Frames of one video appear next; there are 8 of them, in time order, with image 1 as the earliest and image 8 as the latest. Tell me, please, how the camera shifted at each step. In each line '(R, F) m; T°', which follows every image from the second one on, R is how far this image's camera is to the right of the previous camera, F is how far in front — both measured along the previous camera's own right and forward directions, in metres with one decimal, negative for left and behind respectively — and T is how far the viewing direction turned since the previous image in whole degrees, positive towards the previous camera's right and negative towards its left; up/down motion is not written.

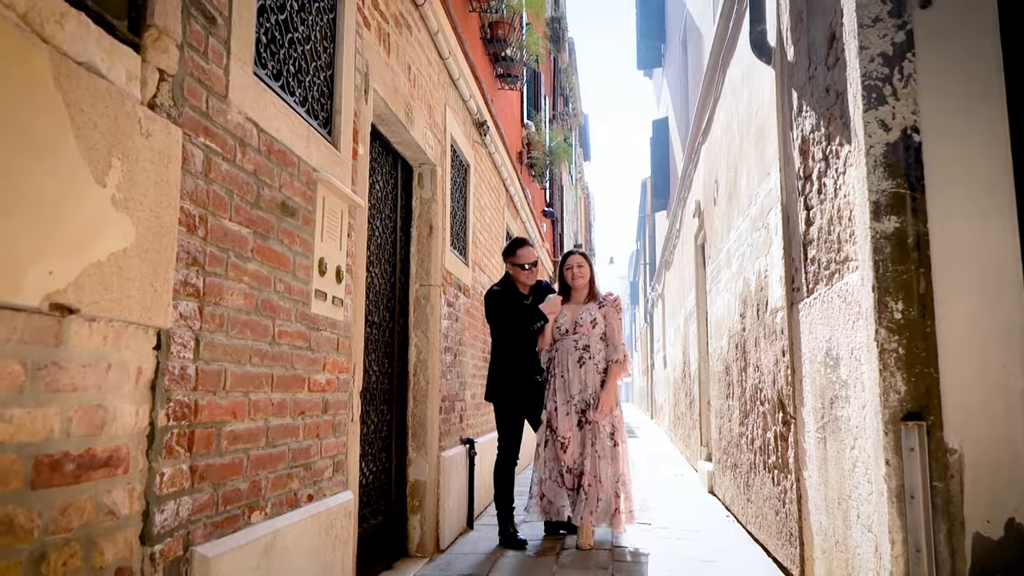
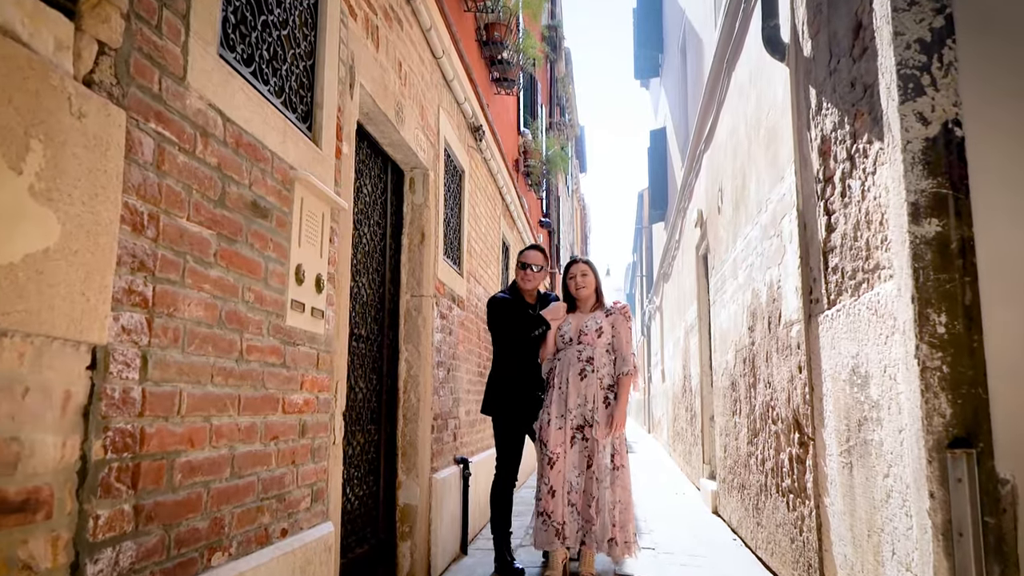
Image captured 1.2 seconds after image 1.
(0.0, +0.3) m; 0°
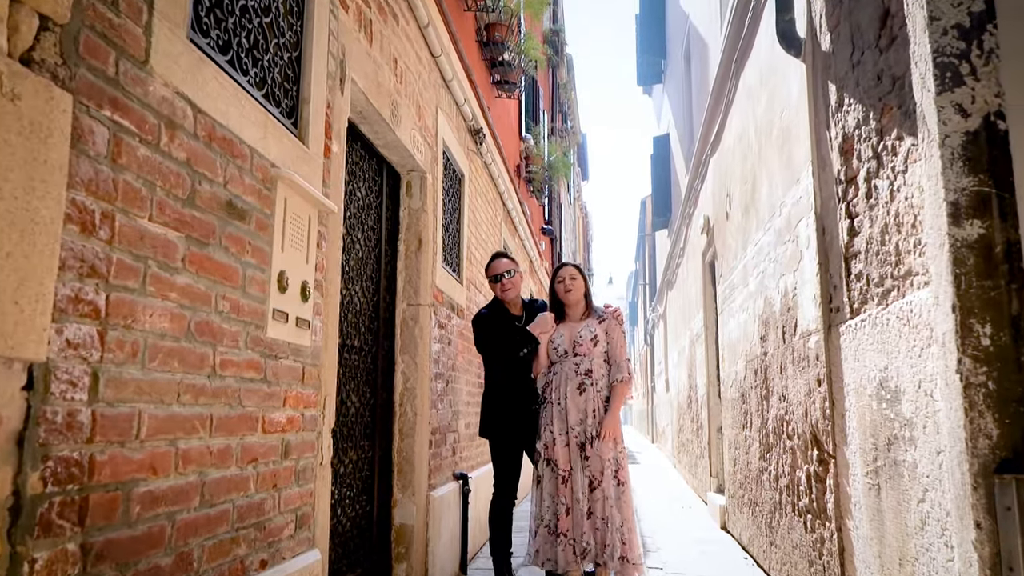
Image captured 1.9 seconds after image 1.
(0.0, +0.2) m; 0°
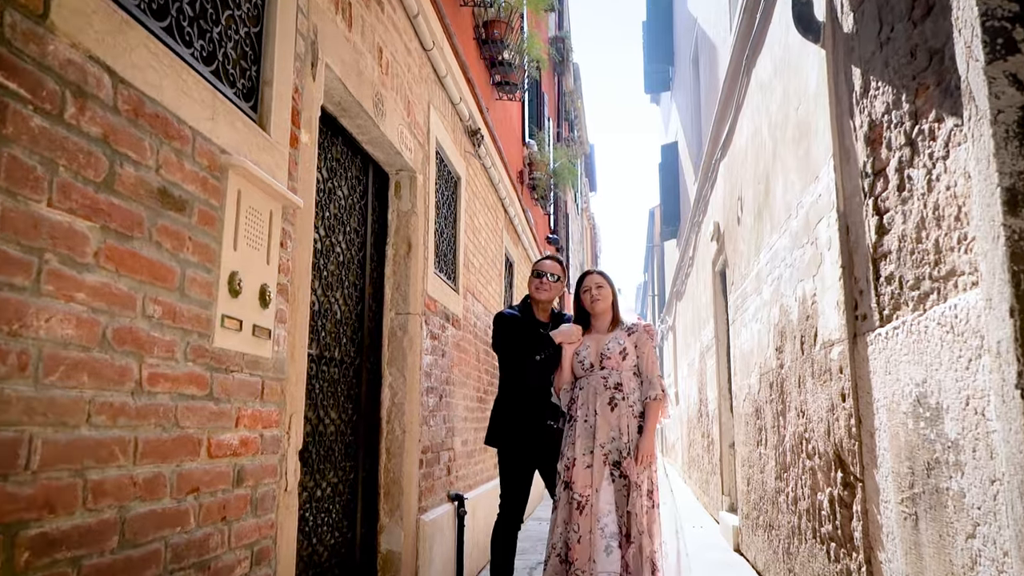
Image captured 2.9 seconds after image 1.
(+0.1, +0.3) m; -1°
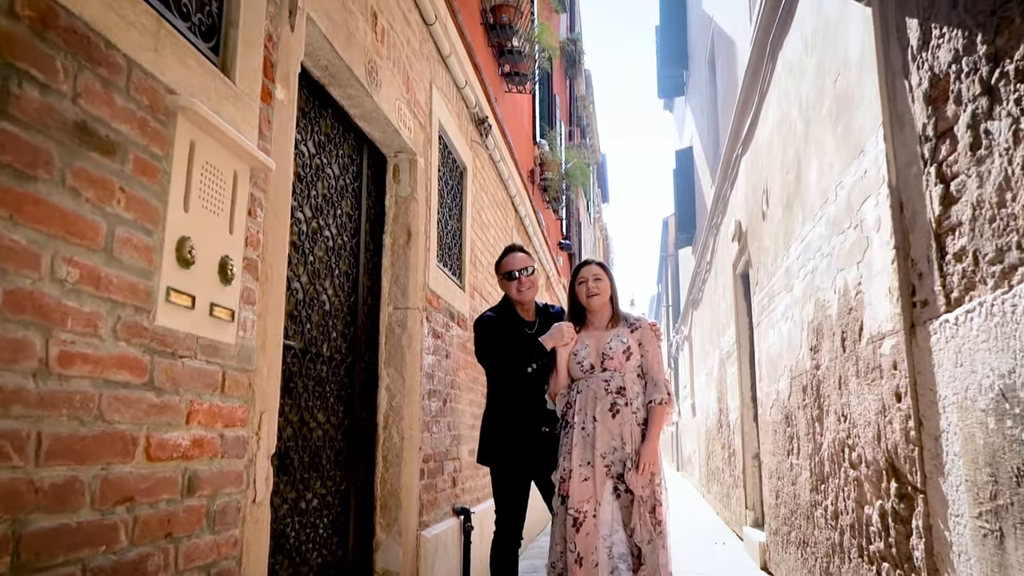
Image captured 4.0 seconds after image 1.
(0.0, +0.4) m; -1°
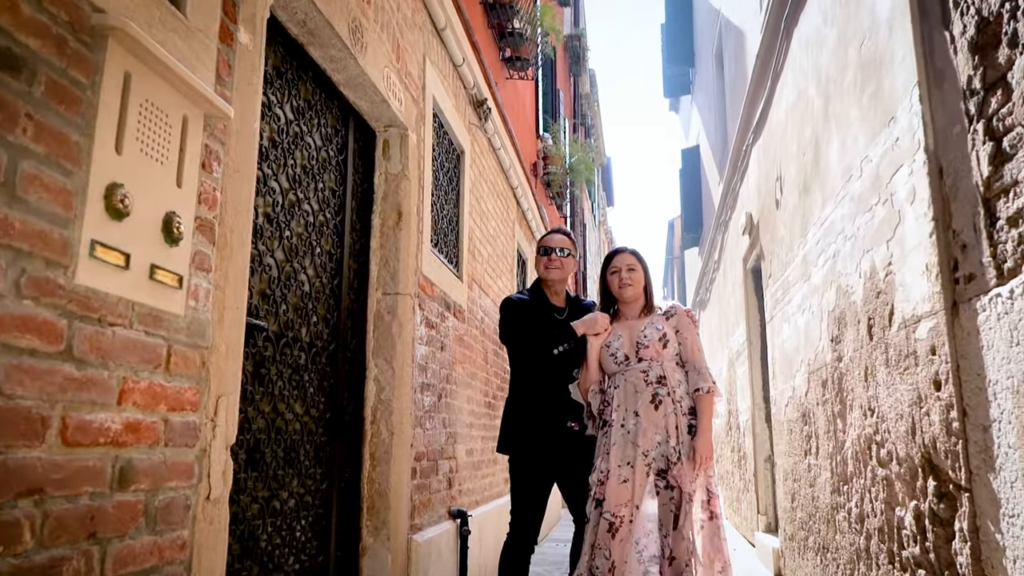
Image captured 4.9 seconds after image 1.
(0.0, +0.3) m; 0°
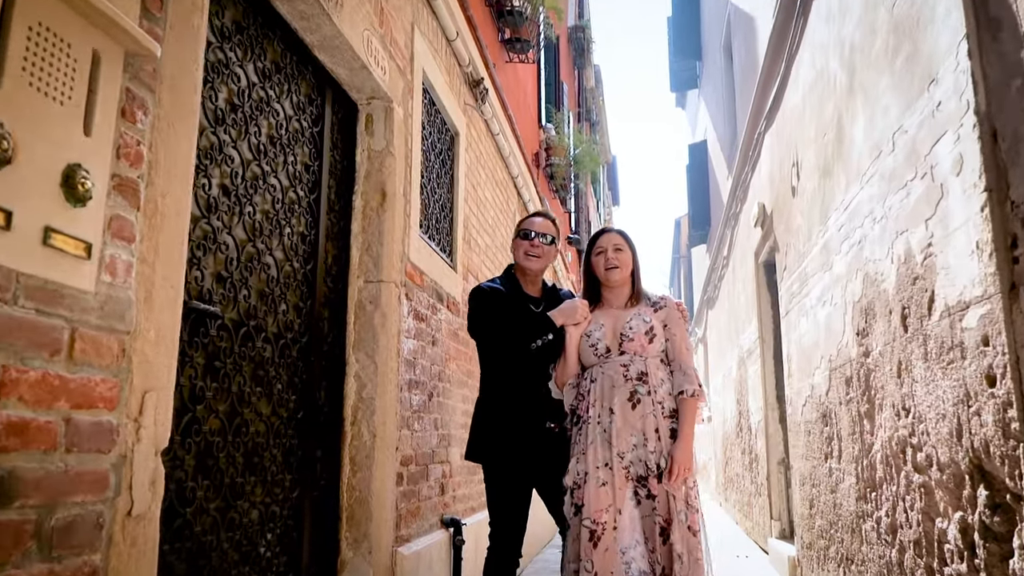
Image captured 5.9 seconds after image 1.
(0.0, +0.3) m; 0°
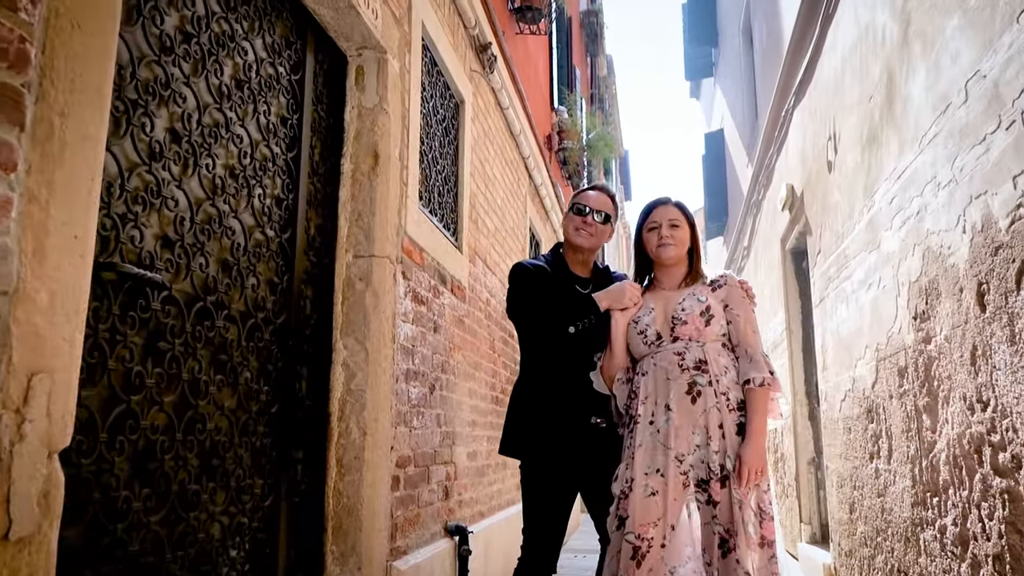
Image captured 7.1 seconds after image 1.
(0.0, +0.4) m; -1°
